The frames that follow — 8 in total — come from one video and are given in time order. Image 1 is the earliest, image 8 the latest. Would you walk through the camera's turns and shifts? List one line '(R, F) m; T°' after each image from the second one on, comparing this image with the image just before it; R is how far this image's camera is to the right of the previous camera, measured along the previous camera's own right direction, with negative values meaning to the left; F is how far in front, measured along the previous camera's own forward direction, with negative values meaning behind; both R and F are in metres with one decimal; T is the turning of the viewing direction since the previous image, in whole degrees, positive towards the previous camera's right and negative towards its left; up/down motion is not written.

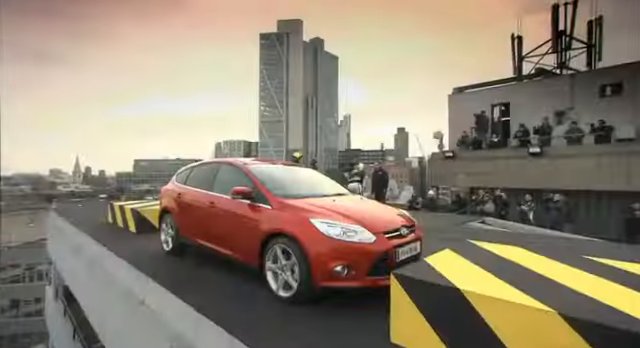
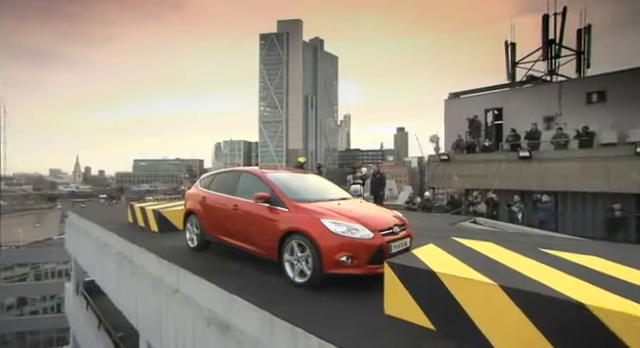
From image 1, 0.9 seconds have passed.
(-0.1, -0.7) m; 0°
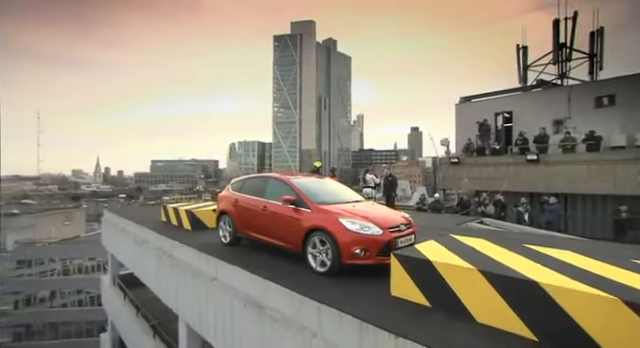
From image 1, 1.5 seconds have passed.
(-0.1, -0.7) m; -2°
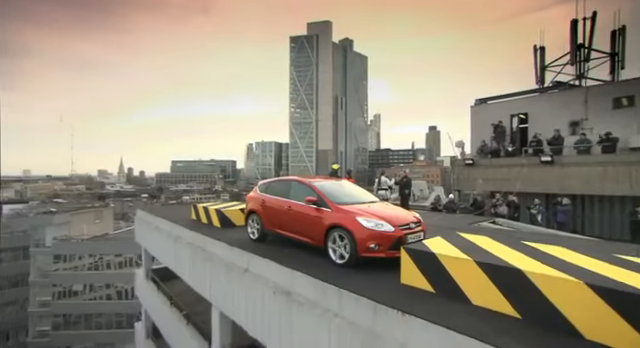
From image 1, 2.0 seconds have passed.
(0.0, -0.7) m; -3°
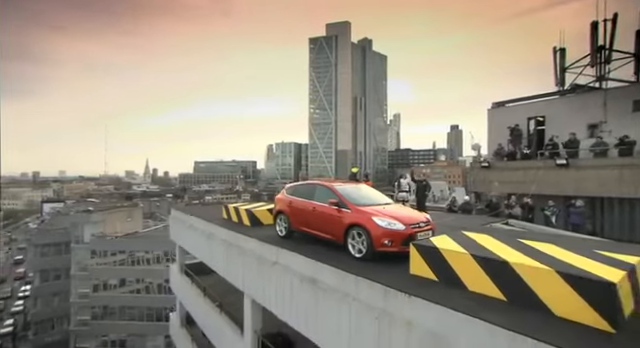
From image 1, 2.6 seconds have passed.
(0.0, -0.8) m; -4°
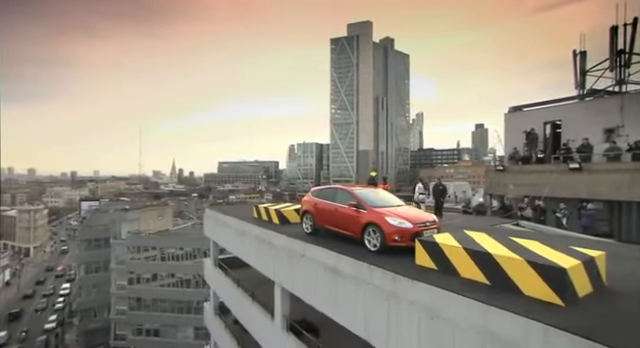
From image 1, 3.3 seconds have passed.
(0.0, -1.2) m; -4°
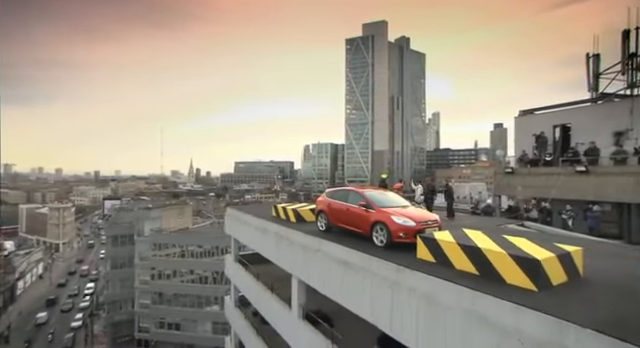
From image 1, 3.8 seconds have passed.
(0.0, -0.9) m; -3°
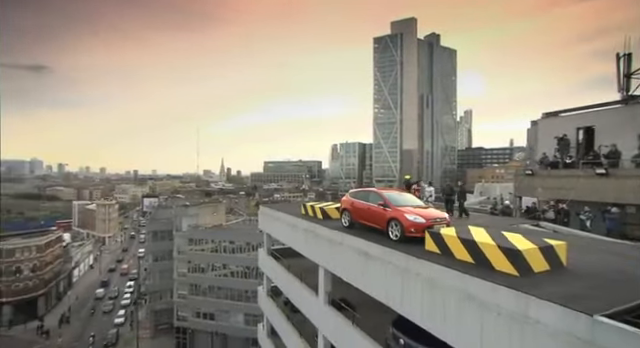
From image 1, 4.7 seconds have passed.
(+0.2, -1.3) m; -5°
